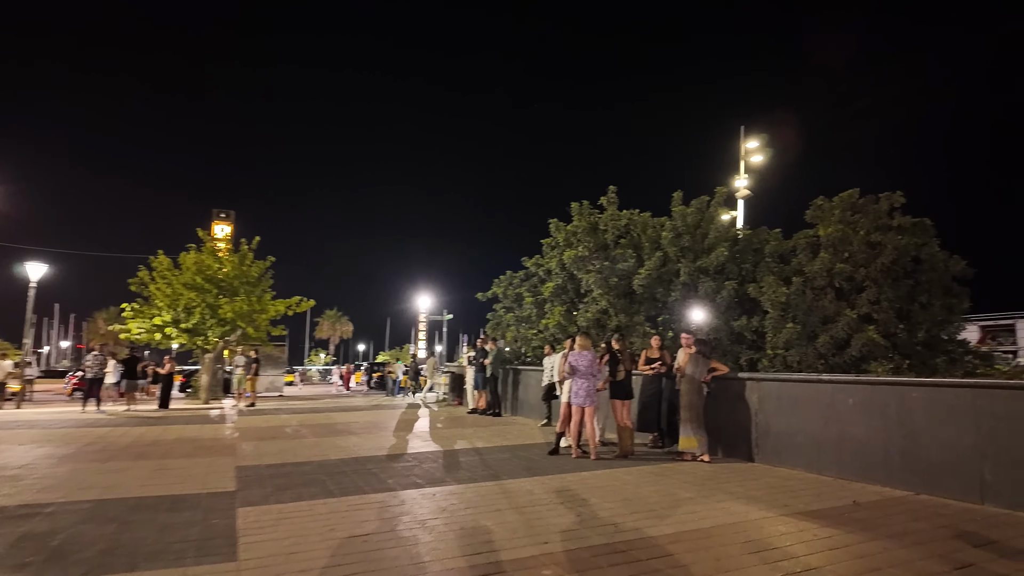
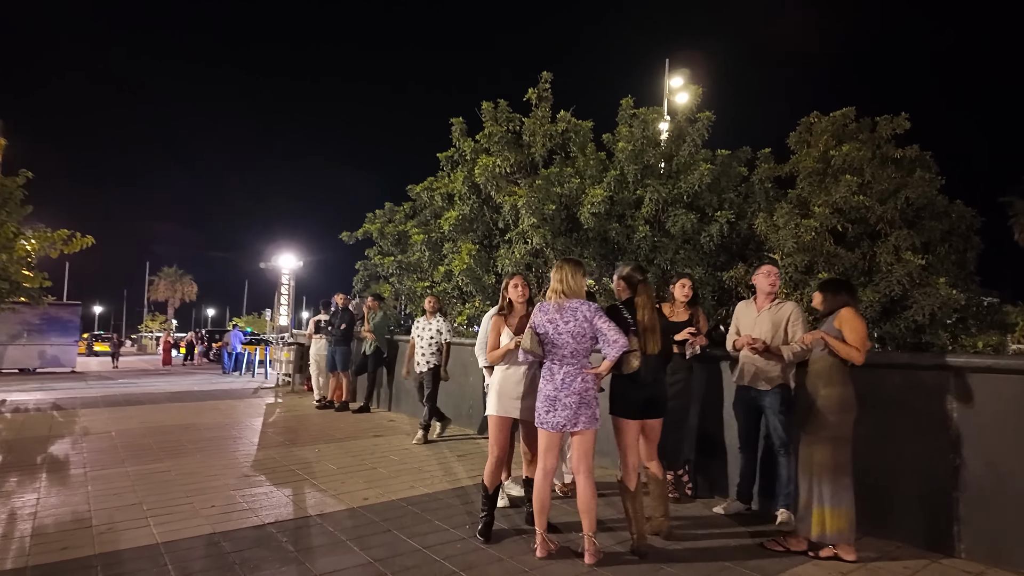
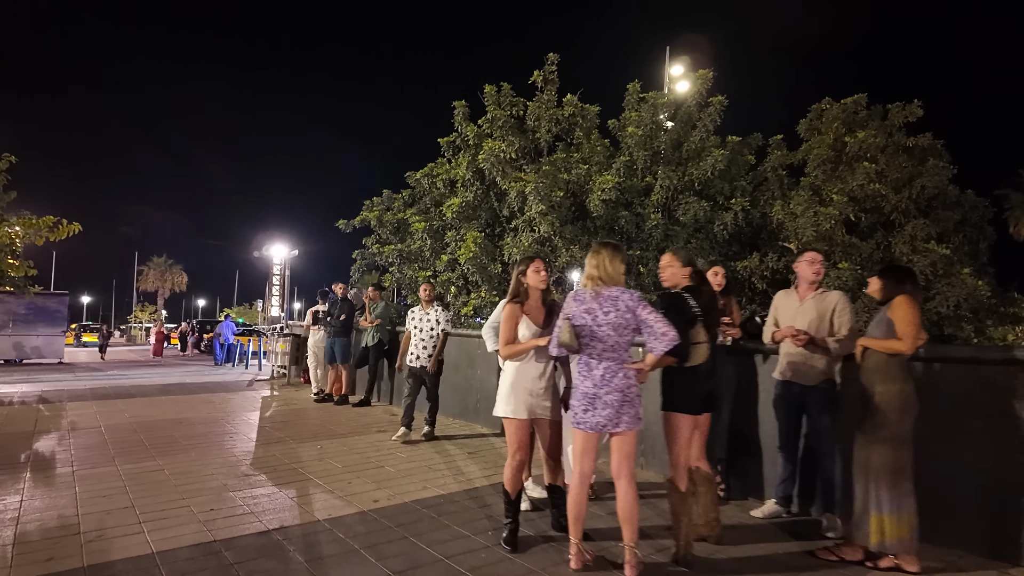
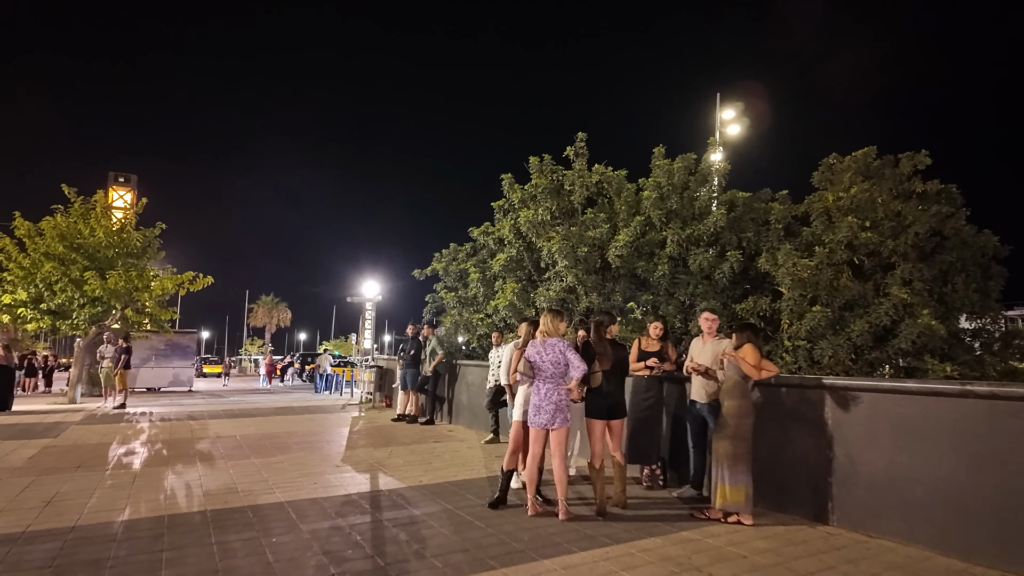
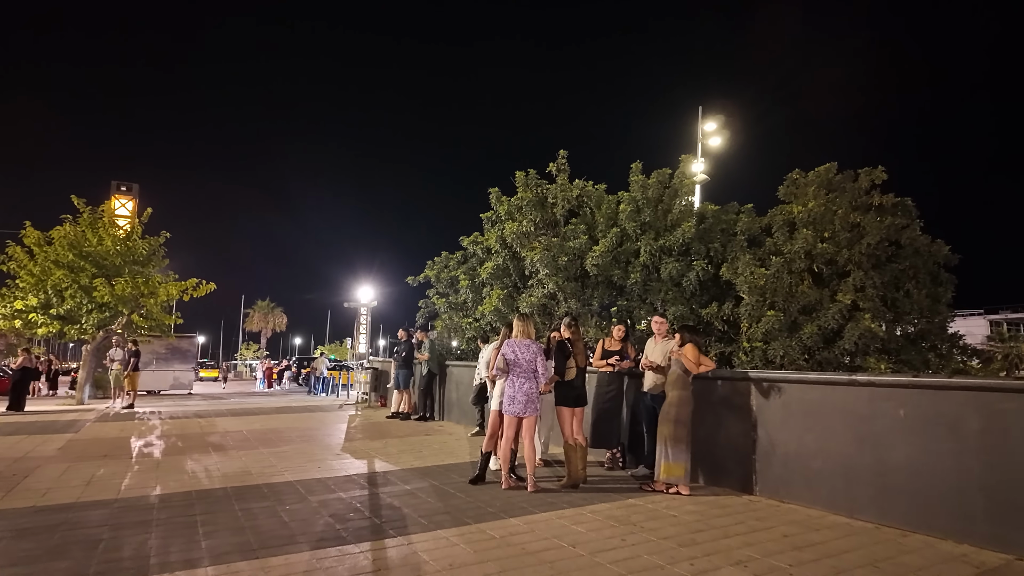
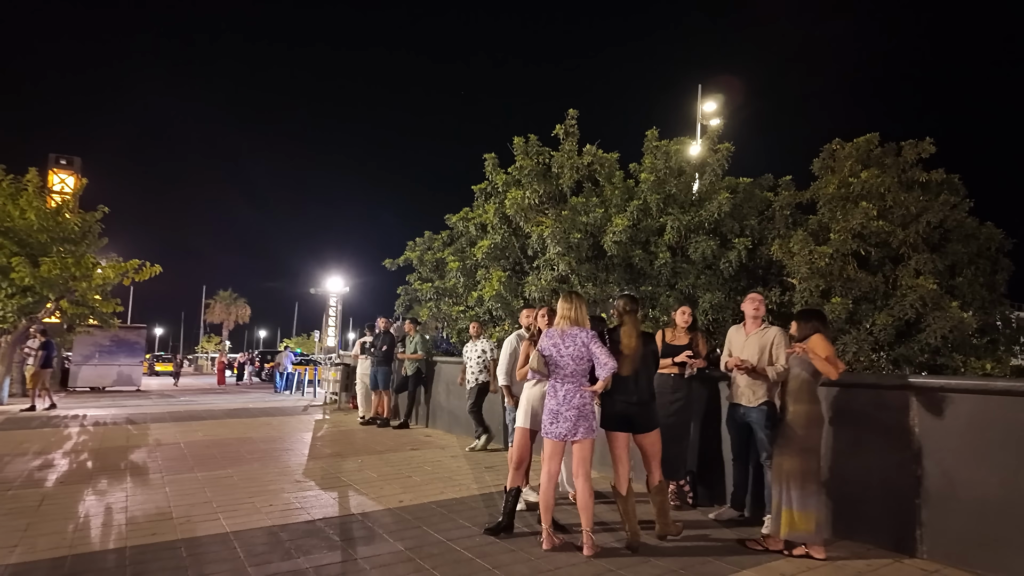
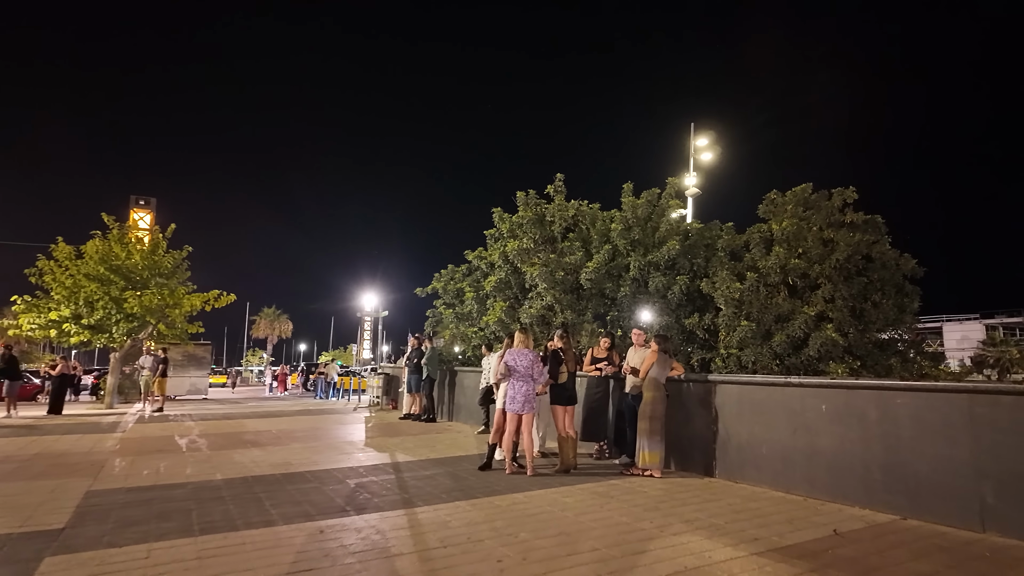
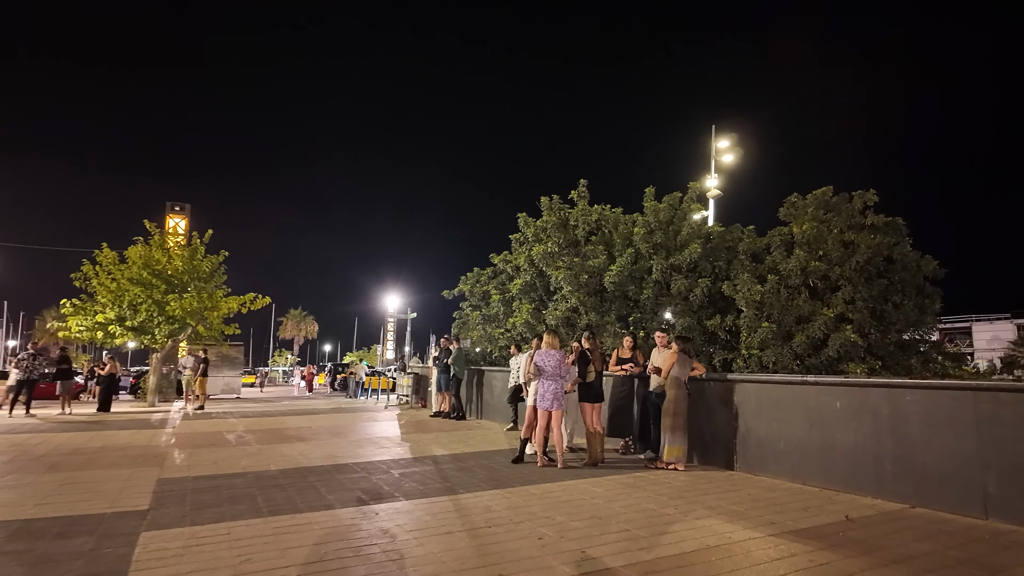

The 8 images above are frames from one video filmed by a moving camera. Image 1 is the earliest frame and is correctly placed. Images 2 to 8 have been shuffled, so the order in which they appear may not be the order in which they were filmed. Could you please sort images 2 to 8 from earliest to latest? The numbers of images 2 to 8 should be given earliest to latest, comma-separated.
8, 7, 5, 4, 6, 2, 3
